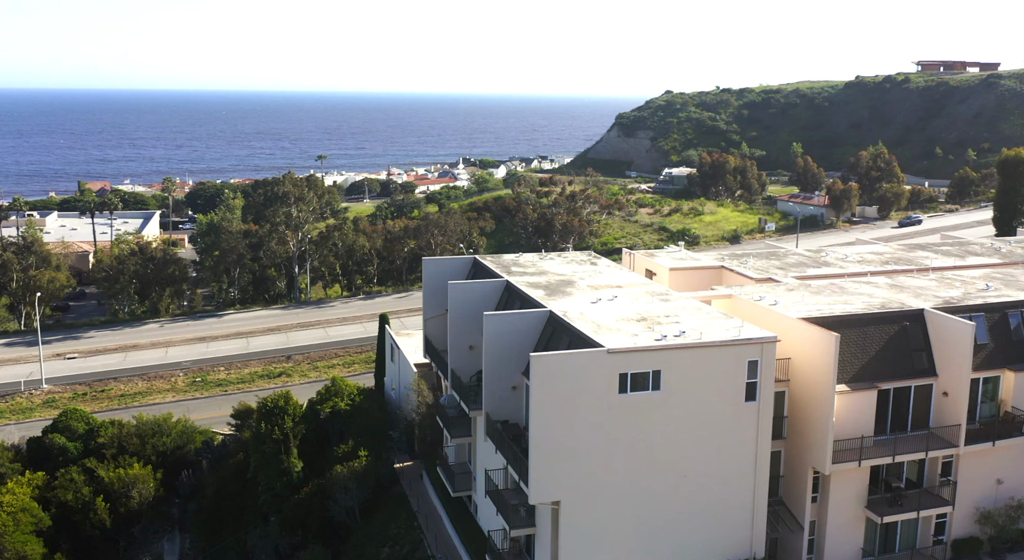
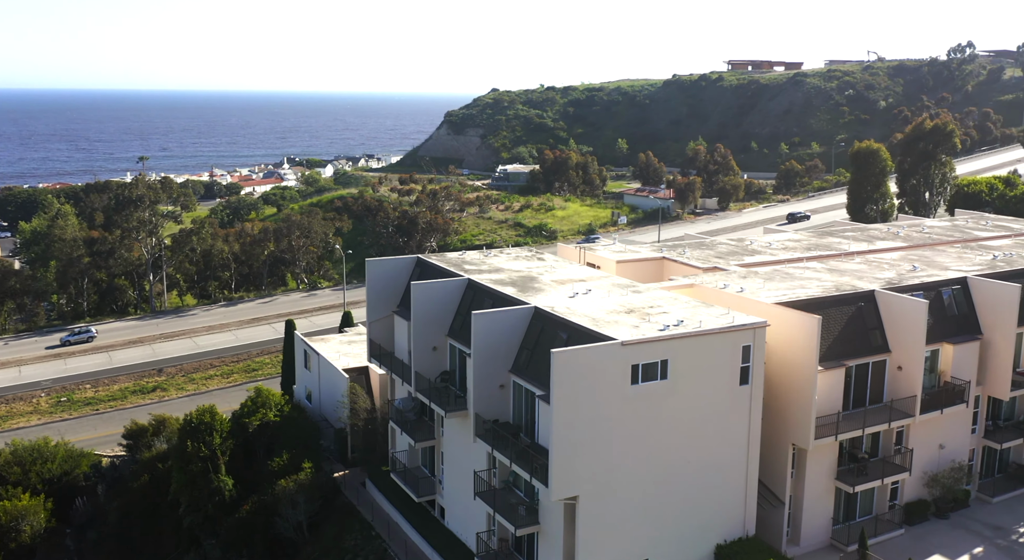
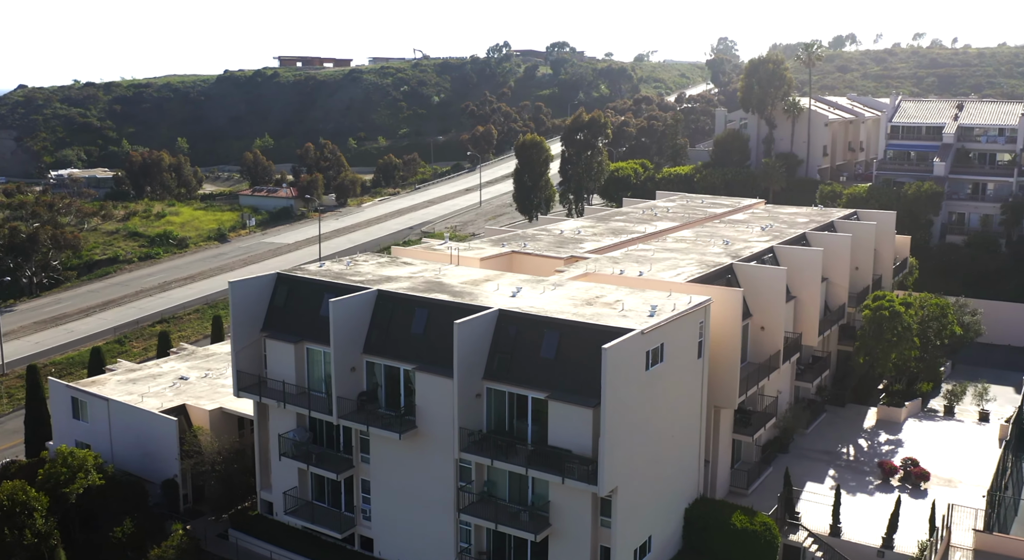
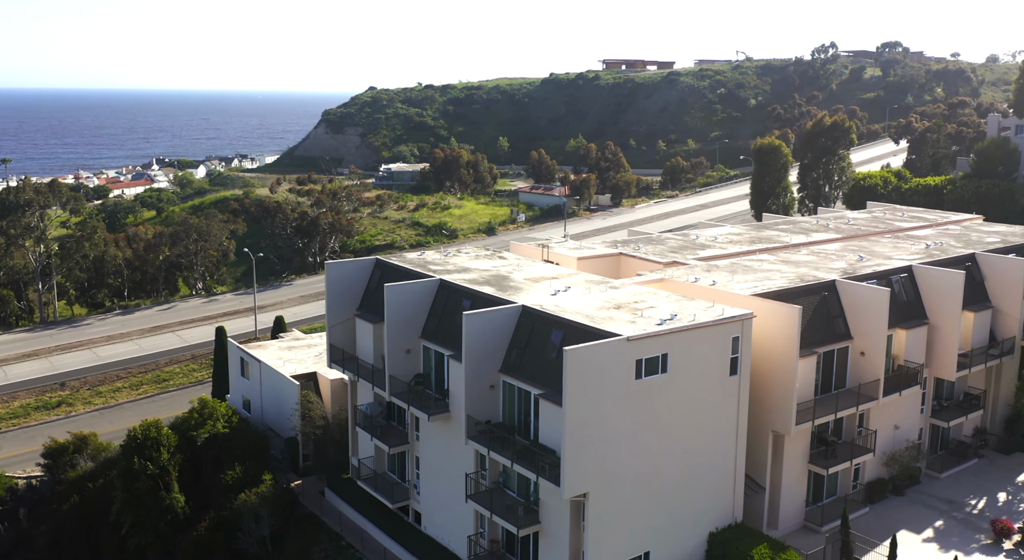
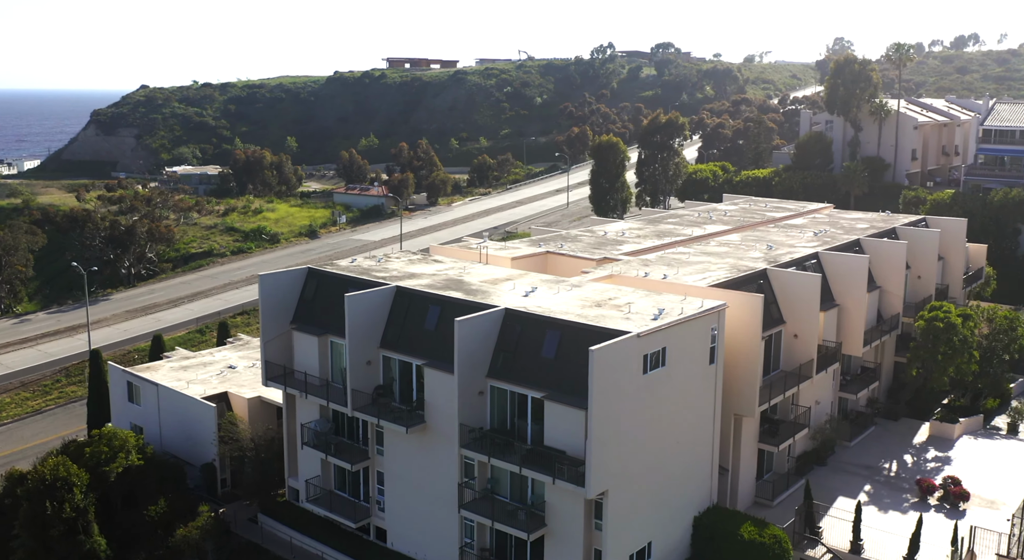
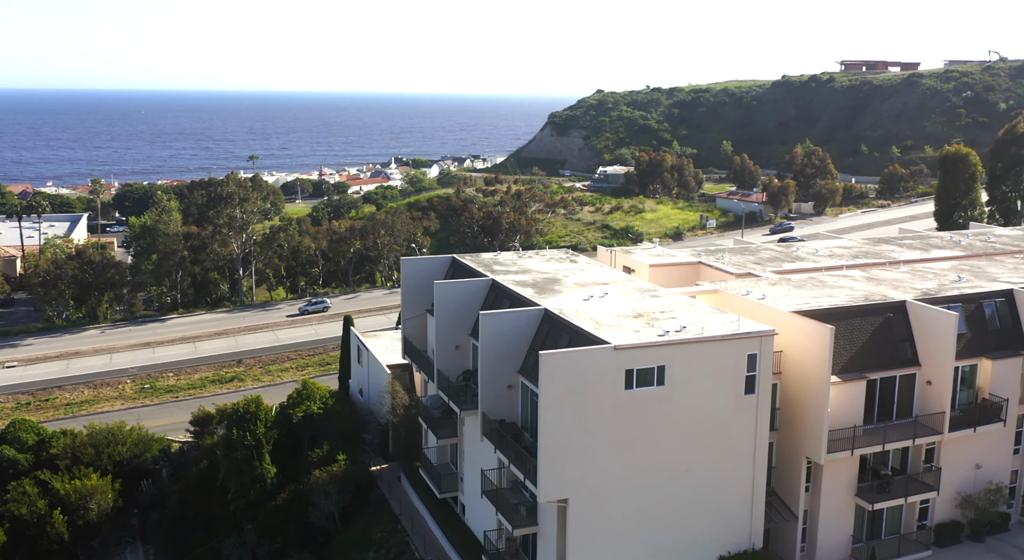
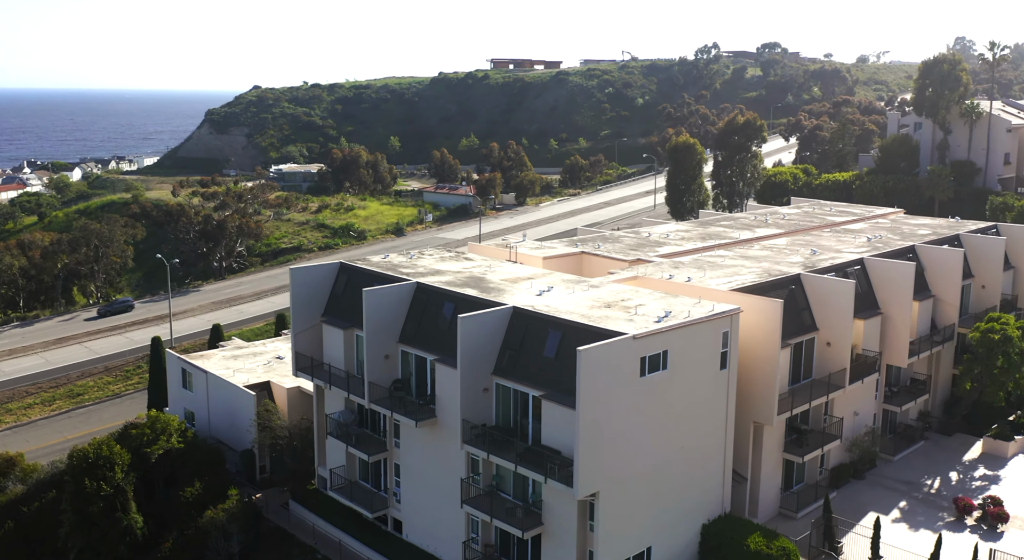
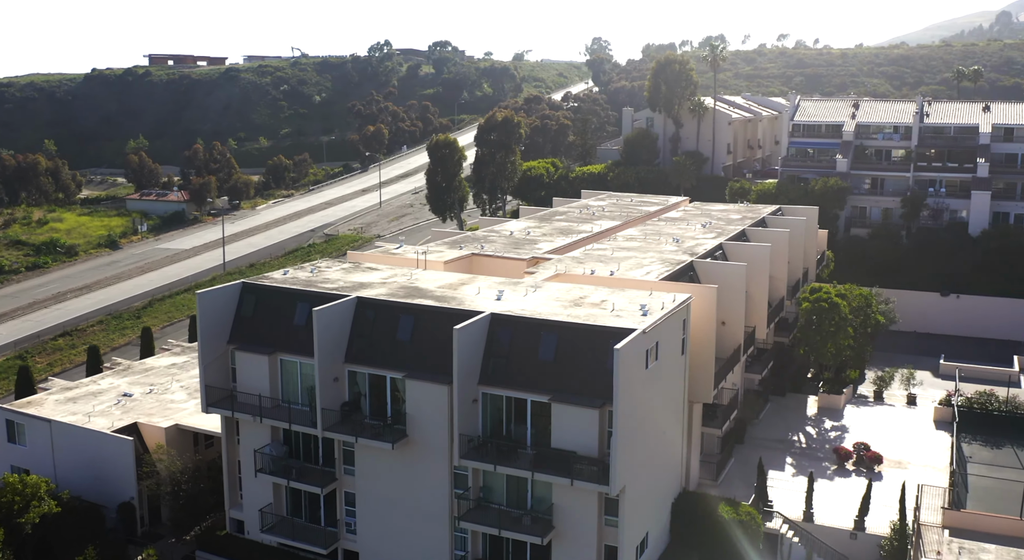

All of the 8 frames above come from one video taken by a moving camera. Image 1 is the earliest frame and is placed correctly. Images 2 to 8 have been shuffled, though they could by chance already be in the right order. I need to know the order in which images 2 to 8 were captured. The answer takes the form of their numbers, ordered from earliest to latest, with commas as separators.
6, 2, 4, 7, 5, 3, 8
